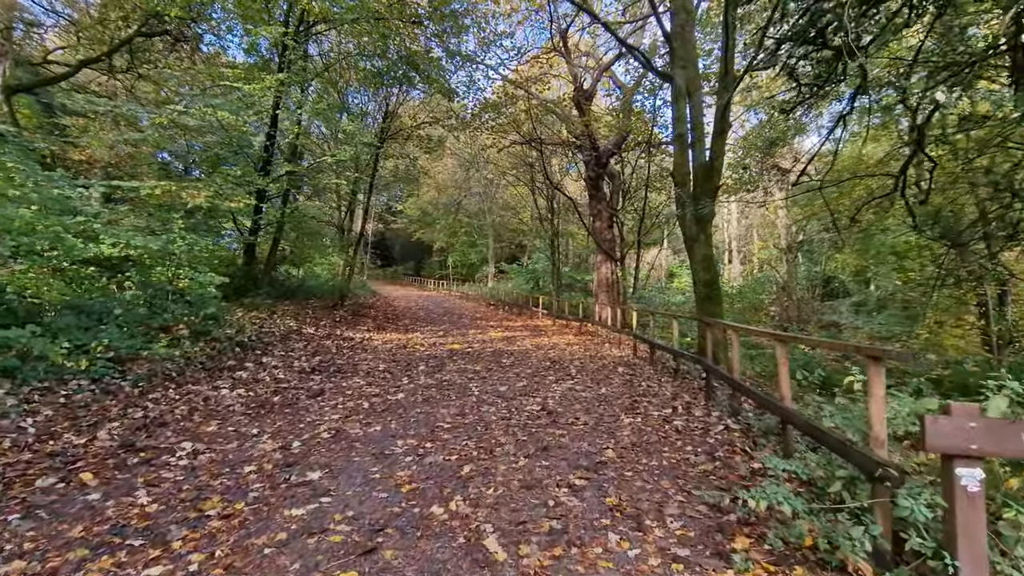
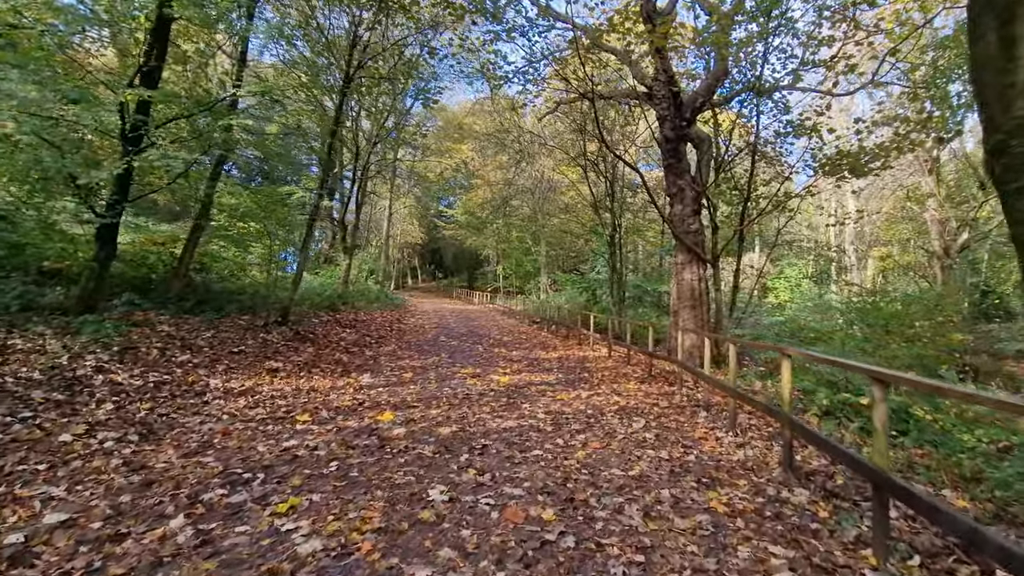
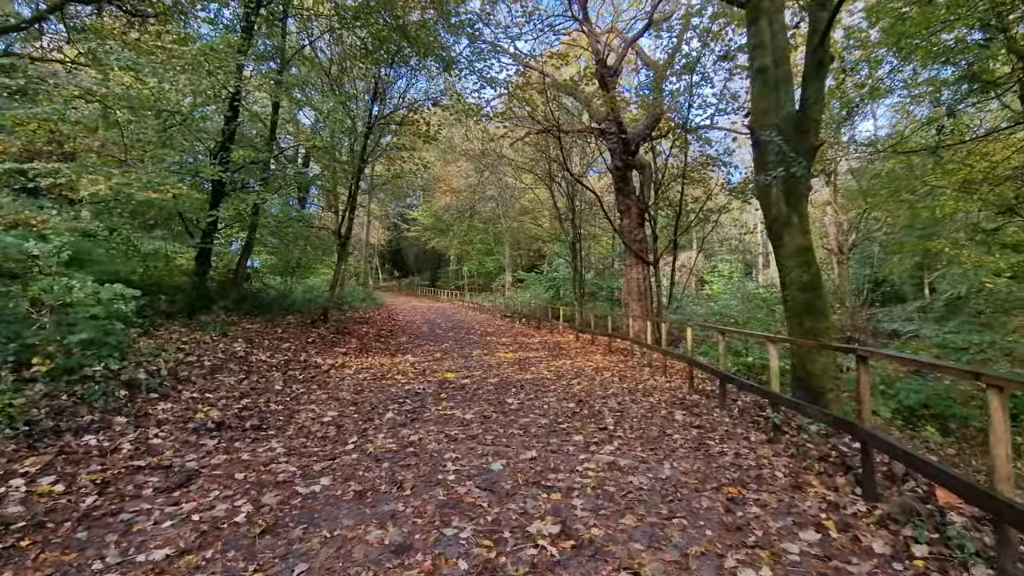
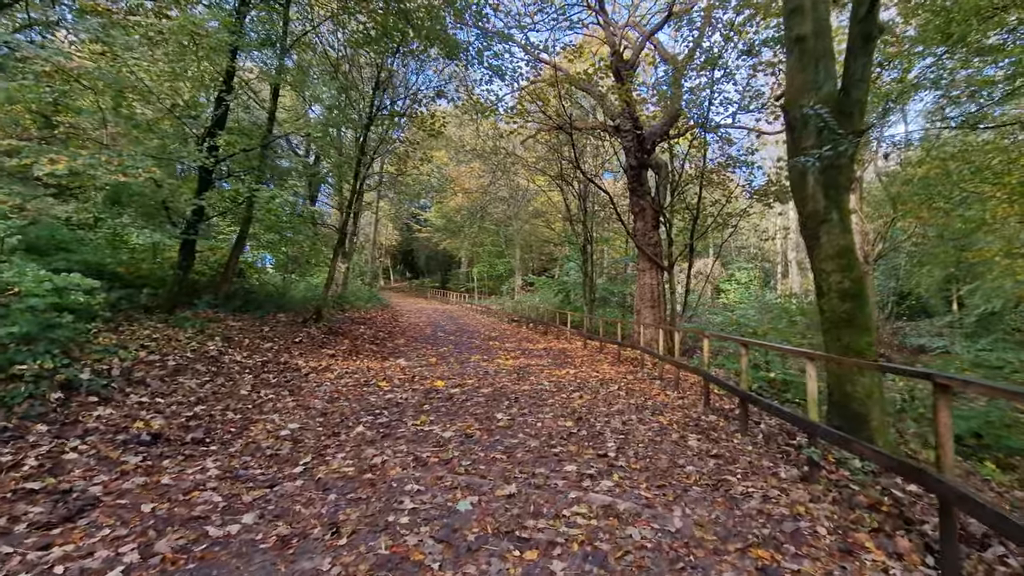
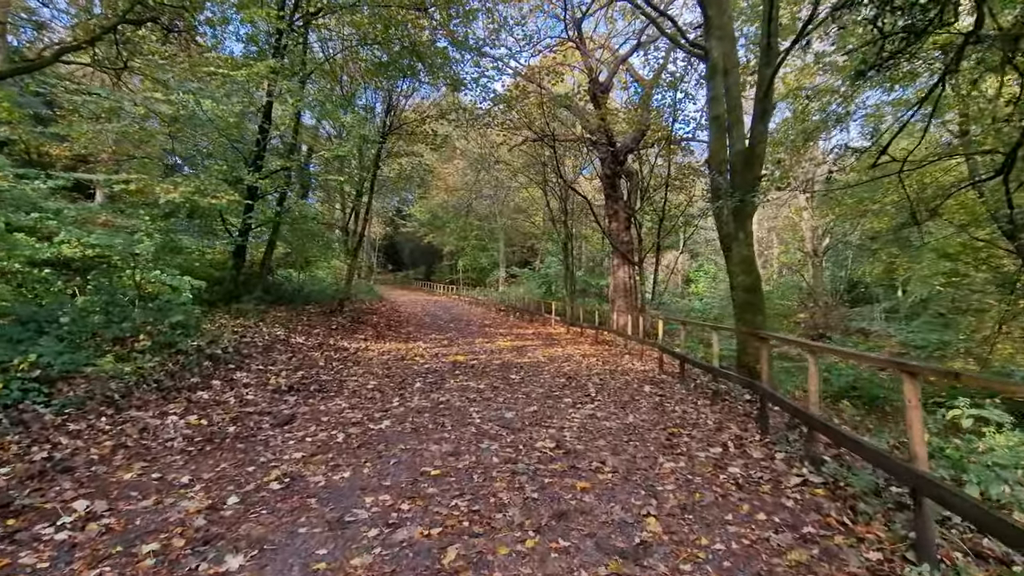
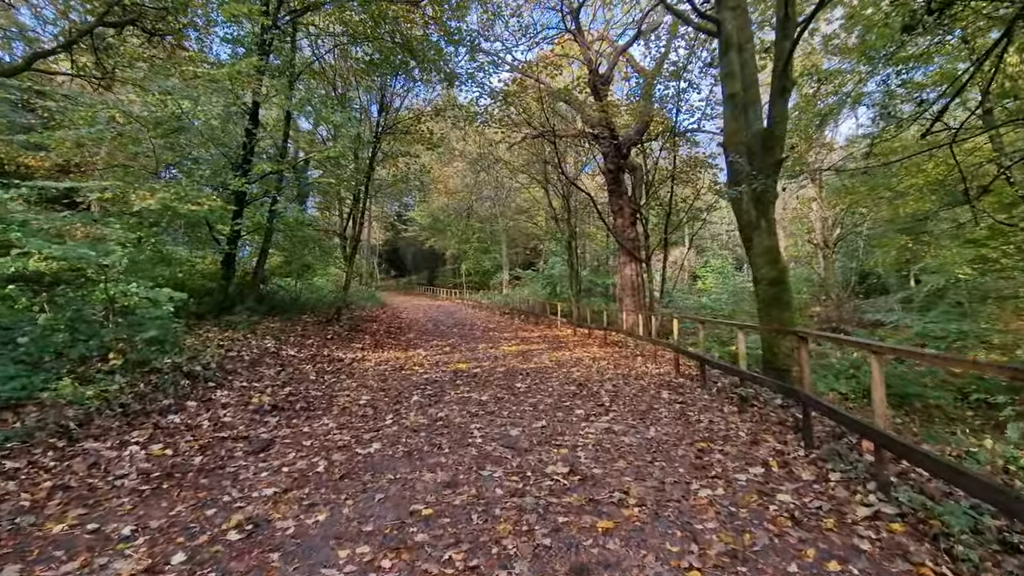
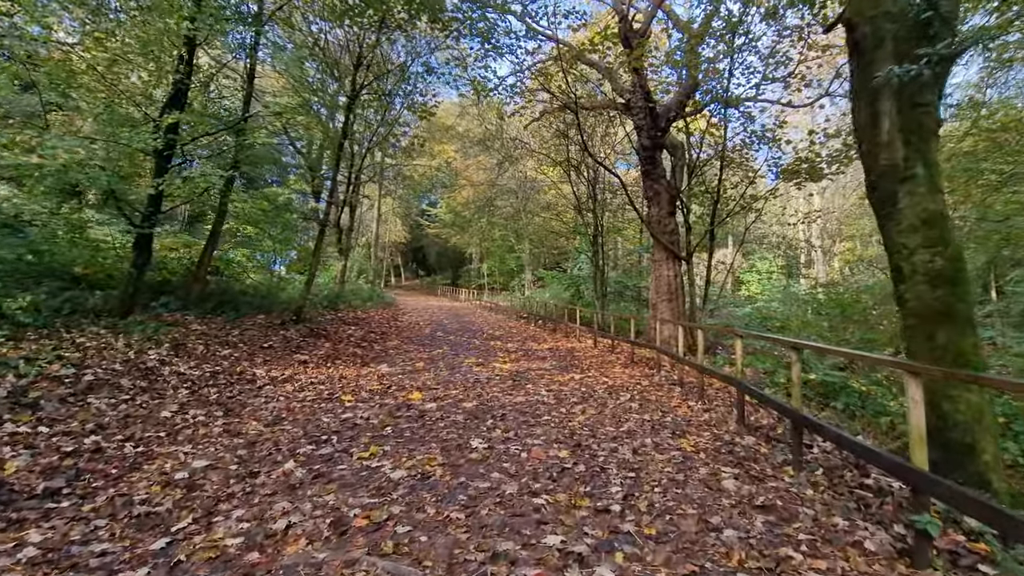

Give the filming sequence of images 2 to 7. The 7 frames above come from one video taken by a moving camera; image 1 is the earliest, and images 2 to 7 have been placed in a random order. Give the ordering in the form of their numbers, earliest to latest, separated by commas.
5, 6, 3, 4, 7, 2
